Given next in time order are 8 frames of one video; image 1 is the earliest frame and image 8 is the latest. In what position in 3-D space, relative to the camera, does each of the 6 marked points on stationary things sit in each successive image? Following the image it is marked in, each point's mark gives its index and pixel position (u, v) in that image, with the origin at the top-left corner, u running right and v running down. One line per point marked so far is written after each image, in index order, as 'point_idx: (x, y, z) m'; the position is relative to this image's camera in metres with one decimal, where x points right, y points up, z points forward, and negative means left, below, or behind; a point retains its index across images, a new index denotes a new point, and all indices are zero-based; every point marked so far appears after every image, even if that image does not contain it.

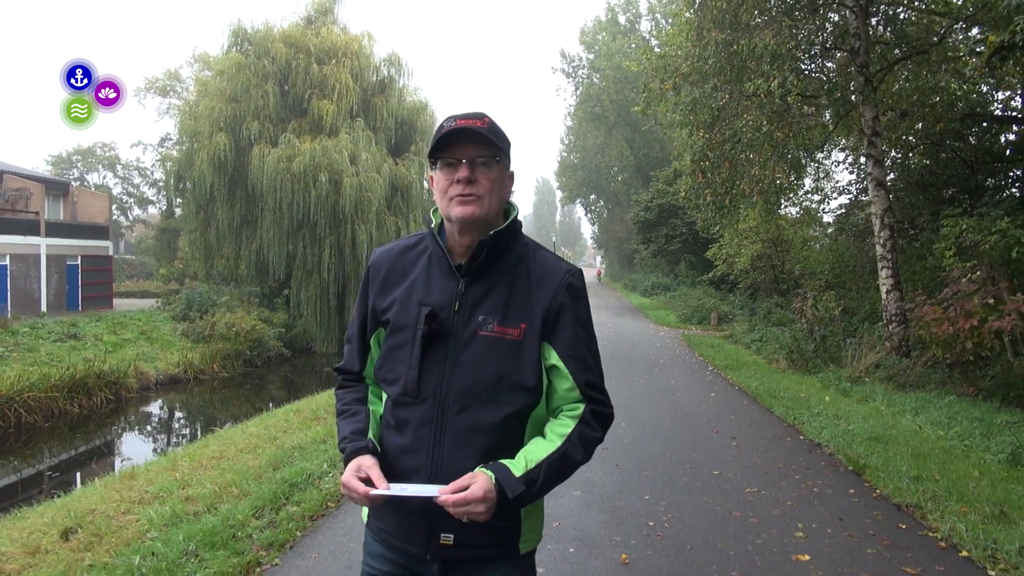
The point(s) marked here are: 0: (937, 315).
0: (+5.3, -0.3, +8.3) m
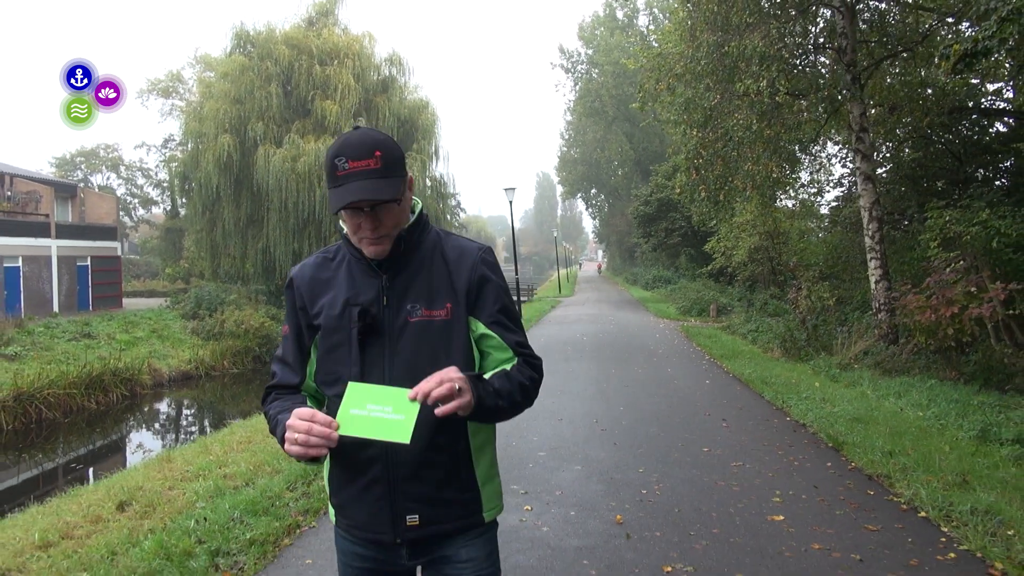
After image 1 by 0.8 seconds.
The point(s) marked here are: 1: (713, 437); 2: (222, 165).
0: (+5.3, -0.2, +8.7) m
1: (+1.7, -1.3, +5.7) m
2: (-8.2, +3.5, +18.6) m
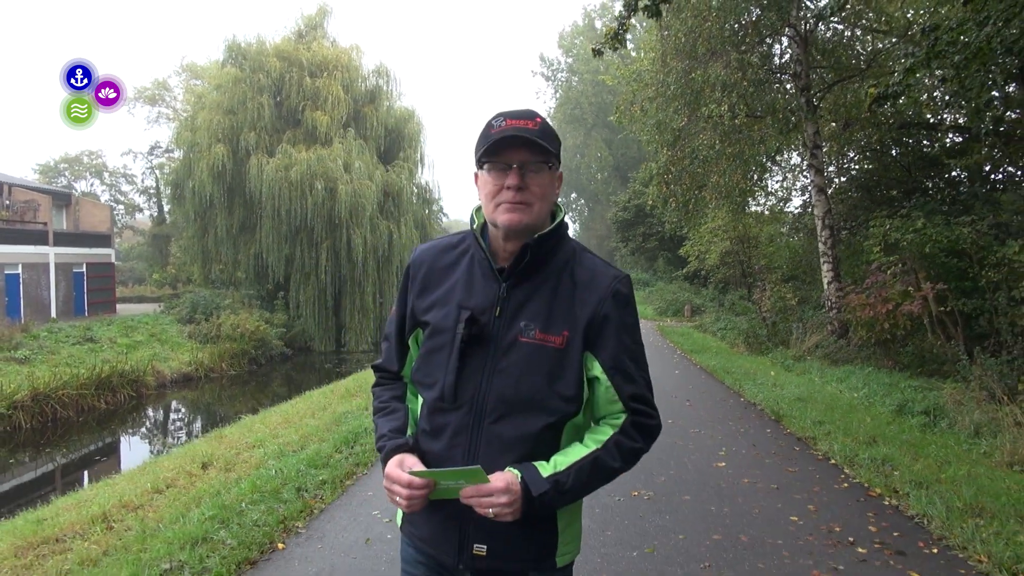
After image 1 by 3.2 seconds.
0: (+5.2, -0.2, +10.0) m
1: (+1.7, -1.3, +6.9) m
2: (-8.7, +3.3, +19.4) m
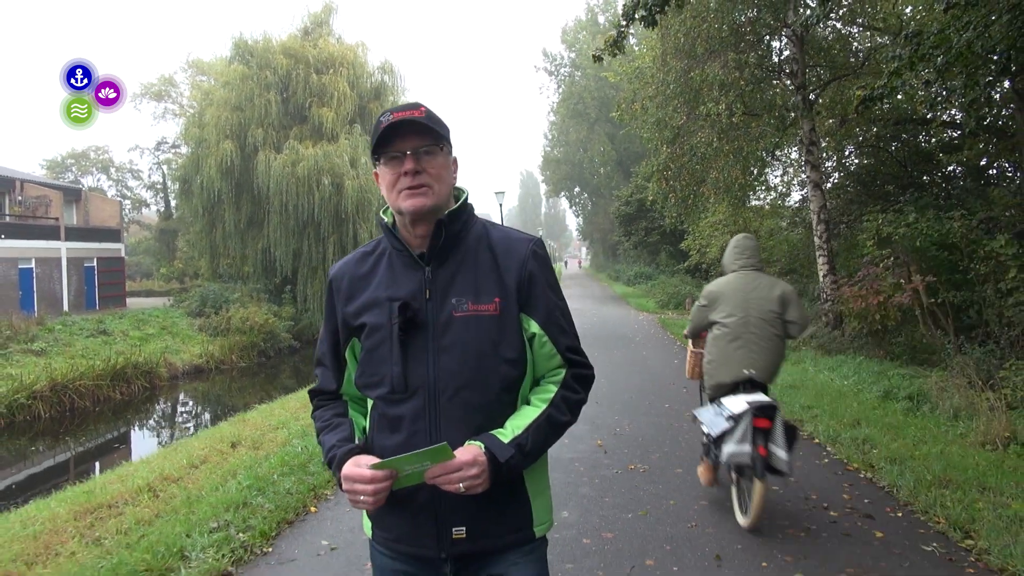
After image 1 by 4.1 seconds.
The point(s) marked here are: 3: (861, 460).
0: (+5.3, -0.1, +10.3) m
1: (+1.8, -1.2, +7.3) m
2: (-8.5, +3.5, +19.8) m
3: (+2.5, -1.2, +4.8) m
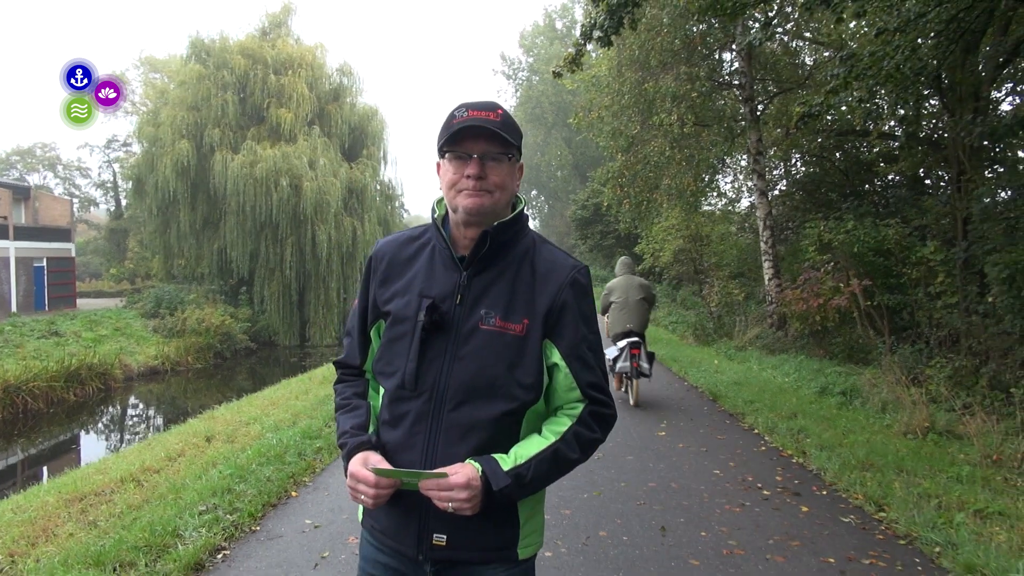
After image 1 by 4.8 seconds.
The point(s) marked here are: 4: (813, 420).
0: (+4.7, -0.1, +11.0) m
1: (+1.3, -1.2, +7.7) m
2: (-9.7, +3.5, +19.6) m
3: (+2.2, -1.3, +5.3) m
4: (+2.9, -1.3, +6.4) m
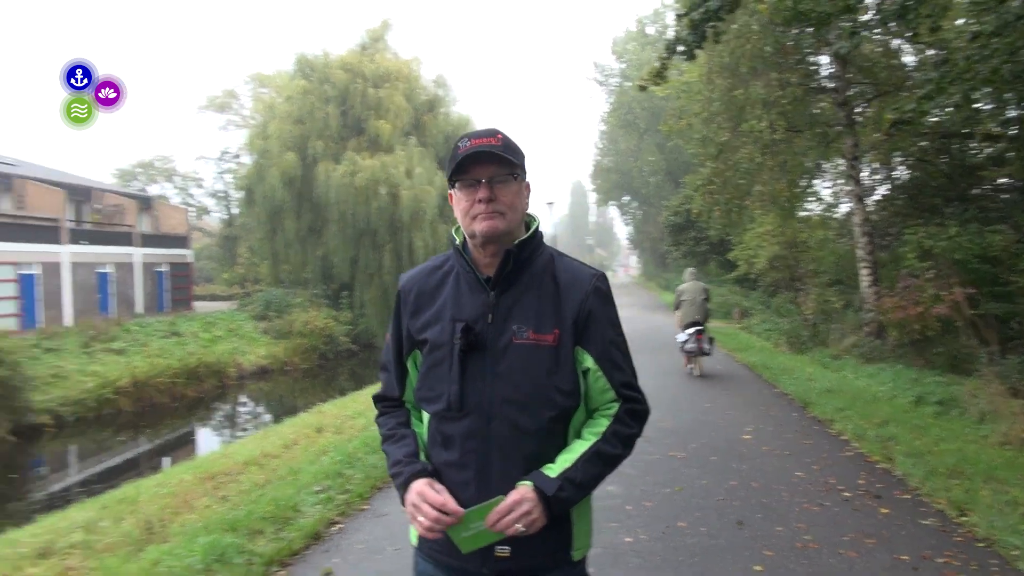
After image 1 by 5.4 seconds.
0: (+6.1, -0.2, +10.6) m
1: (+2.3, -1.3, +7.8) m
2: (-7.0, +3.4, +21.1) m
3: (+2.9, -1.3, +5.3) m
4: (+3.7, -1.3, +6.3) m
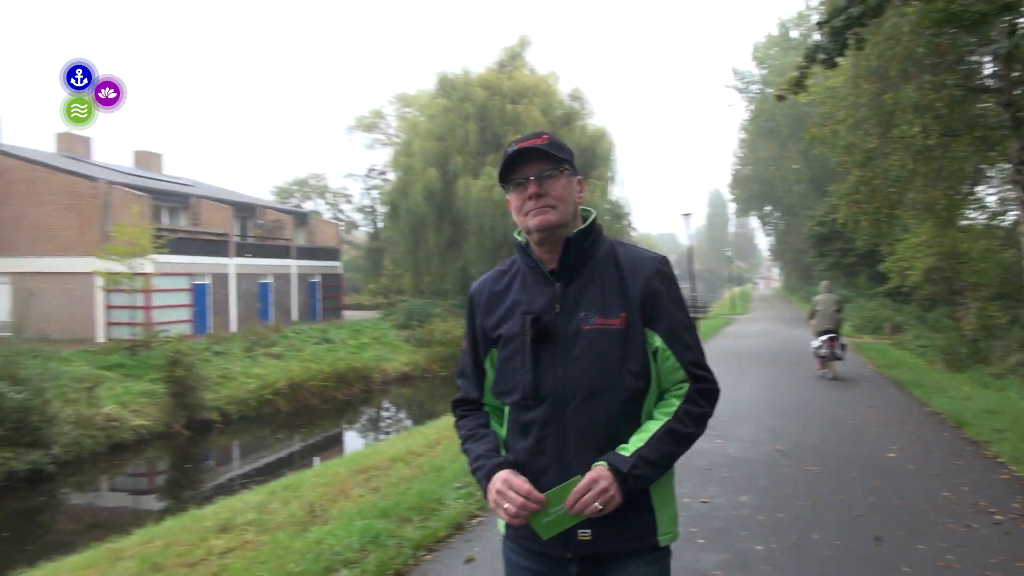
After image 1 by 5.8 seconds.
0: (+8.1, -0.5, +9.5) m
1: (+3.9, -1.4, +7.5) m
2: (-2.7, +3.0, +22.4) m
3: (+4.0, -1.4, +4.9) m
4: (+4.9, -1.5, +5.7) m
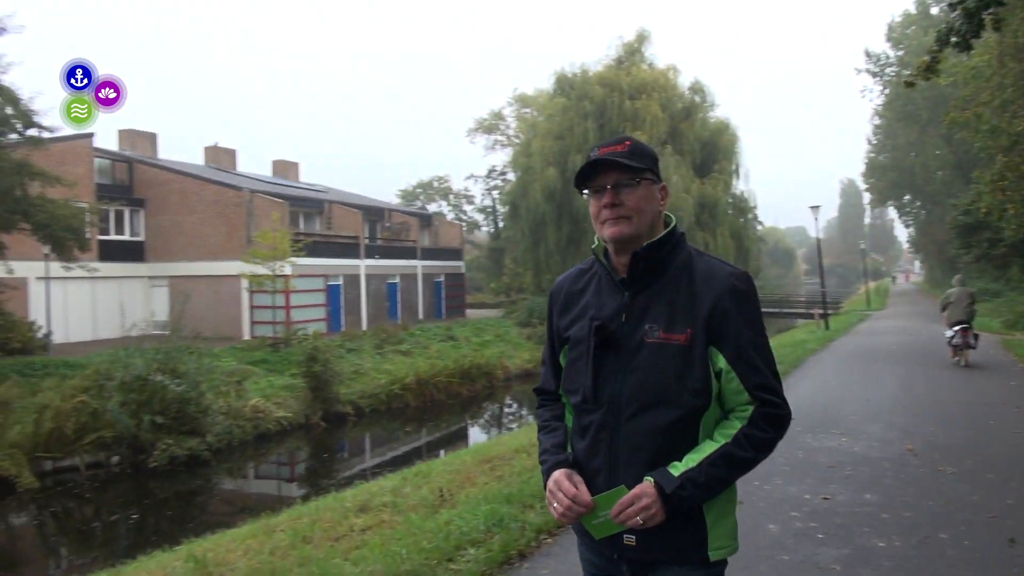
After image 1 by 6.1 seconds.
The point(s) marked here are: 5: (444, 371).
0: (+9.7, -0.4, +8.2) m
1: (+5.1, -1.4, +7.0) m
2: (+1.3, +3.1, +22.8) m
3: (+4.8, -1.4, +4.4) m
4: (+5.9, -1.4, +5.1) m
5: (-1.8, -2.3, +19.1) m
